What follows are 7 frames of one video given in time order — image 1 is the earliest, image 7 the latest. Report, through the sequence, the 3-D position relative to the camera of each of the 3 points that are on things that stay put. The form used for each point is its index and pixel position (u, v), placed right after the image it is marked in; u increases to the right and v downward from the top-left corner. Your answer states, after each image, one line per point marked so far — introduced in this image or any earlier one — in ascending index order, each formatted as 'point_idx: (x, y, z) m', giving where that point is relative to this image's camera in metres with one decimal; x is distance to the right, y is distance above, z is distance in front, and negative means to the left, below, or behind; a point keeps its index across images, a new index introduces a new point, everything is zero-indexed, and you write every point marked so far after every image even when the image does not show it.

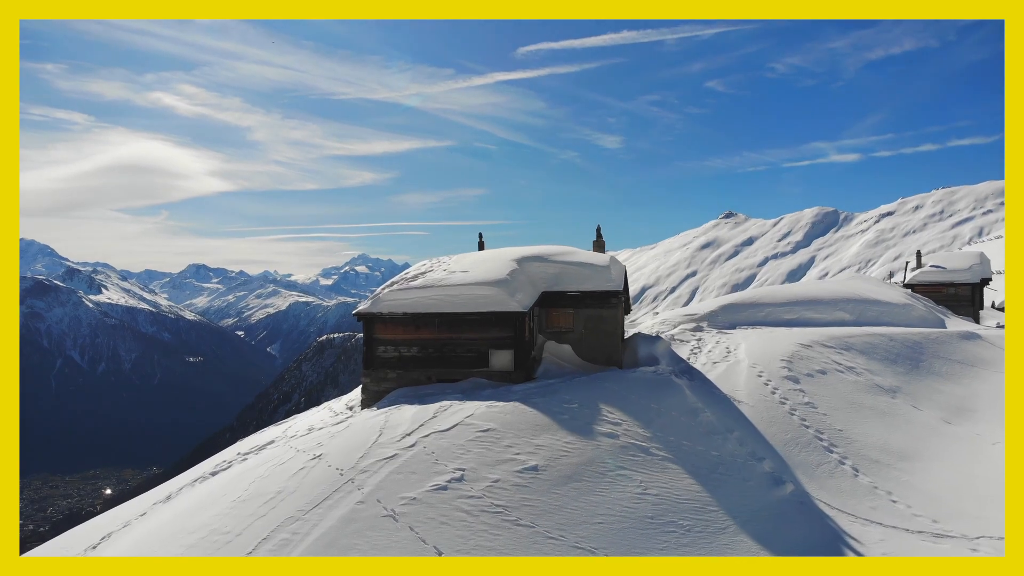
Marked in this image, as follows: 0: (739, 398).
0: (+5.3, -2.6, +19.2) m
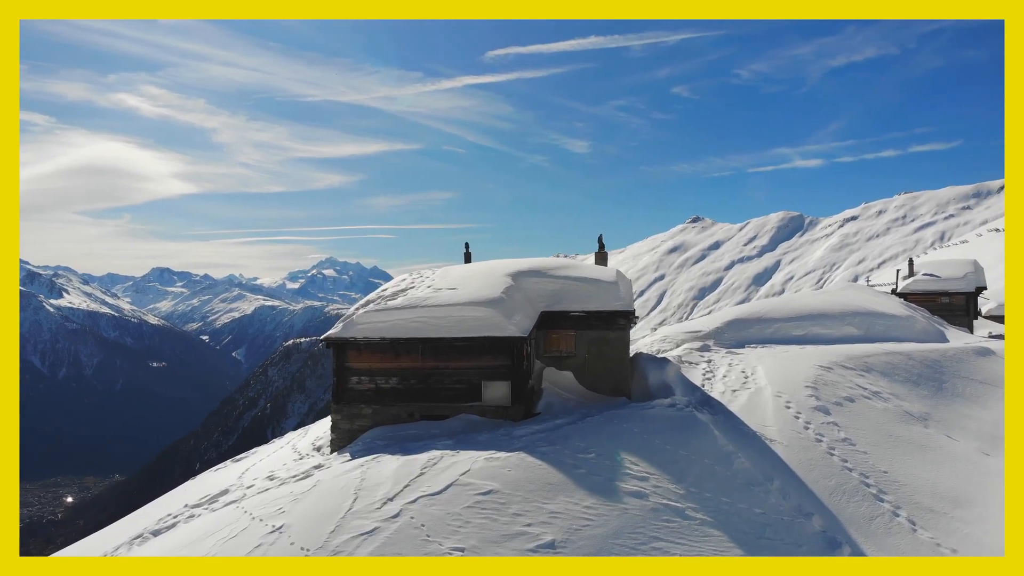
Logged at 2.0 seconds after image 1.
0: (+5.2, -3.0, +16.7) m
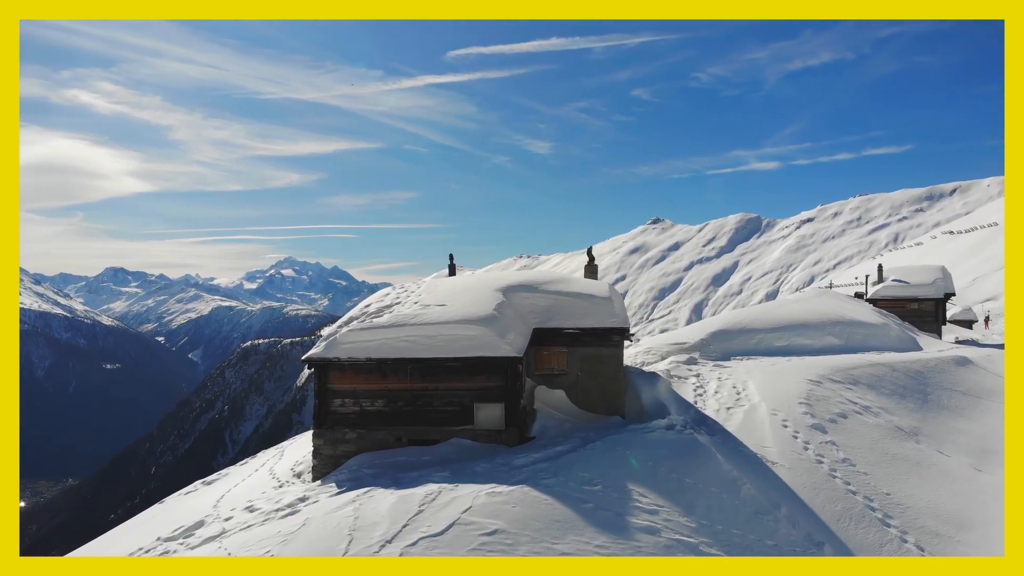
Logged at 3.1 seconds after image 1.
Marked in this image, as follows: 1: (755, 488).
0: (+5.0, -3.3, +16.2) m
1: (+4.1, -3.4, +14.2) m
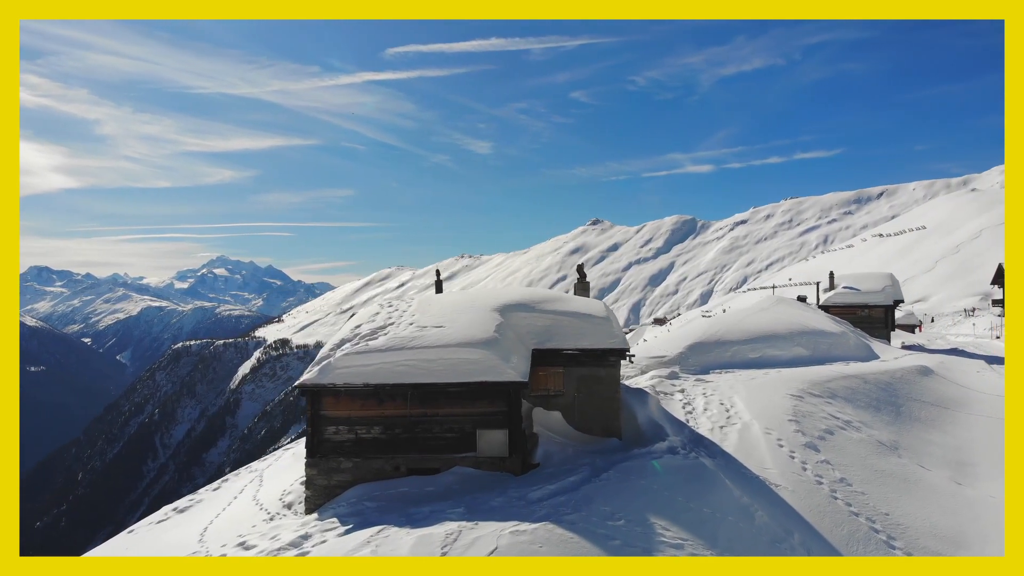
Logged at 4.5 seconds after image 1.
0: (+5.0, -3.7, +16.0) m
1: (+4.2, -3.8, +14.0) m
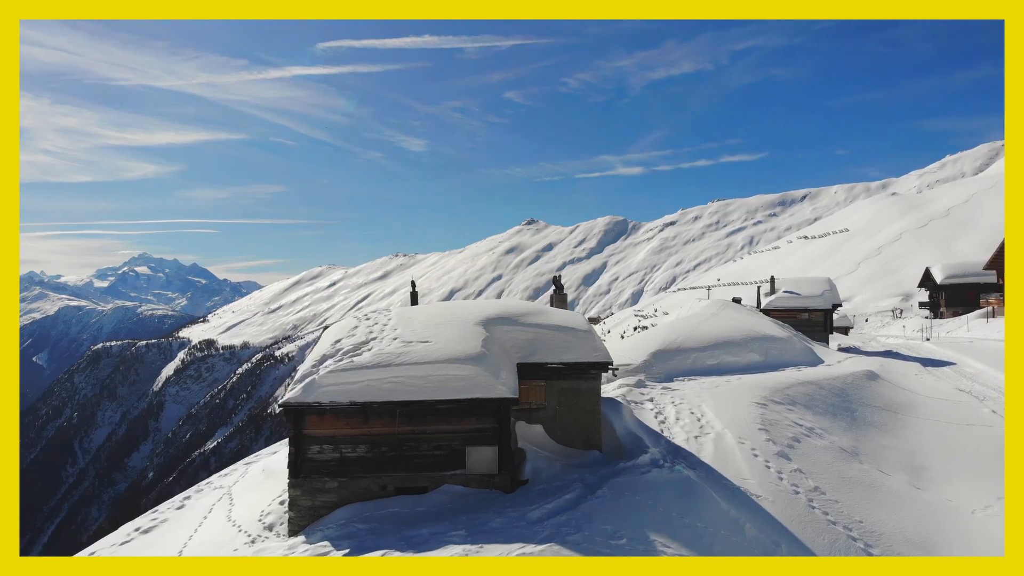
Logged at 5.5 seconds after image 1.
0: (+4.7, -4.0, +16.3) m
1: (+4.1, -4.1, +14.2) m
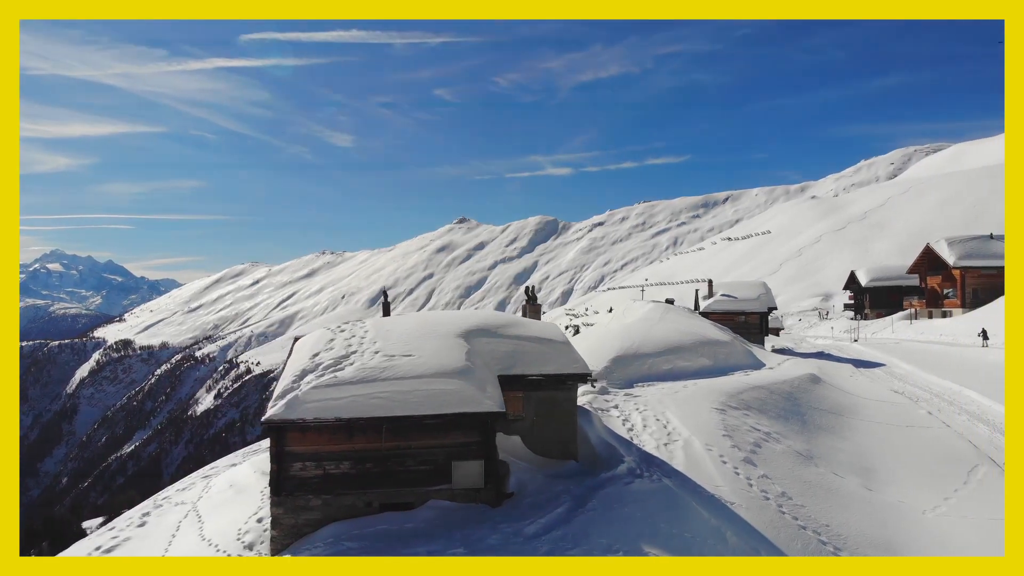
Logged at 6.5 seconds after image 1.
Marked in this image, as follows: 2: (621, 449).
0: (+4.3, -4.2, +16.7) m
1: (+3.9, -4.3, +14.5) m
2: (+2.3, -3.5, +18.3) m
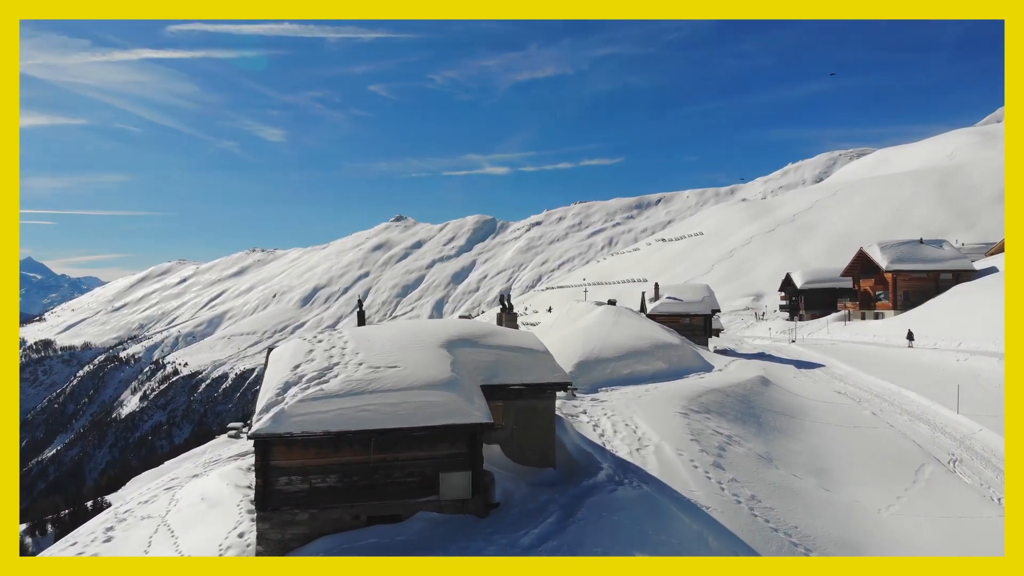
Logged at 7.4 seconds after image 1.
0: (+3.9, -4.4, +17.1) m
1: (+3.6, -4.5, +14.9) m
2: (+1.8, -3.7, +18.6) m
